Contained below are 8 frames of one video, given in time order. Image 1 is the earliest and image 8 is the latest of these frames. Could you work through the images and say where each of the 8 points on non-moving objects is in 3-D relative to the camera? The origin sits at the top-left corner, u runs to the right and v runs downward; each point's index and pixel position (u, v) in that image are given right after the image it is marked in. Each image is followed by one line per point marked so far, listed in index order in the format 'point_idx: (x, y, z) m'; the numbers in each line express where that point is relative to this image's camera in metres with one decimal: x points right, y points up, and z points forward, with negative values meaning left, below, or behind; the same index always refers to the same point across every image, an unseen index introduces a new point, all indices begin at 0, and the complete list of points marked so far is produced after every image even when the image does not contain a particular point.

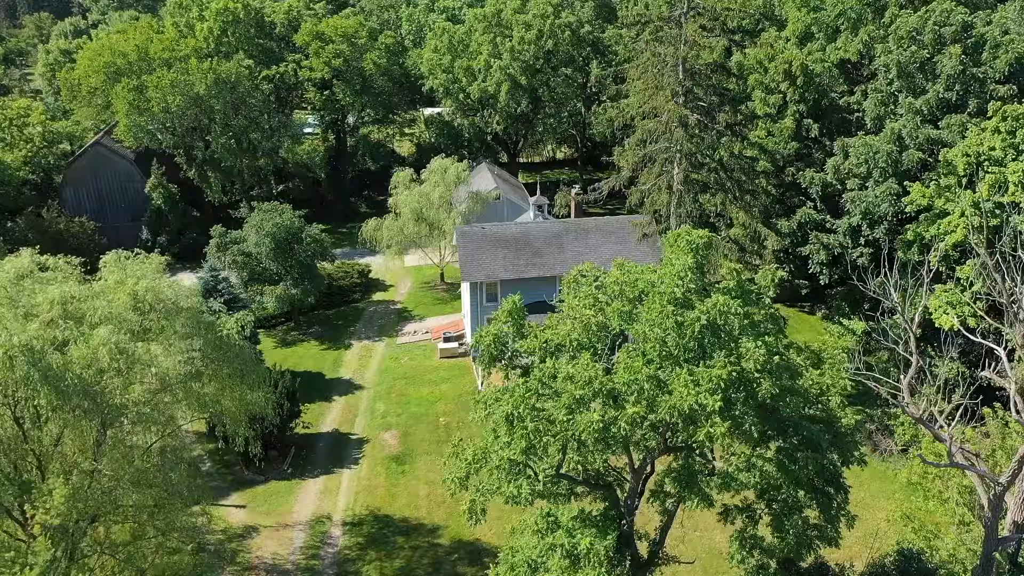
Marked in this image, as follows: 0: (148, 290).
0: (-9.3, -0.1, +18.4) m
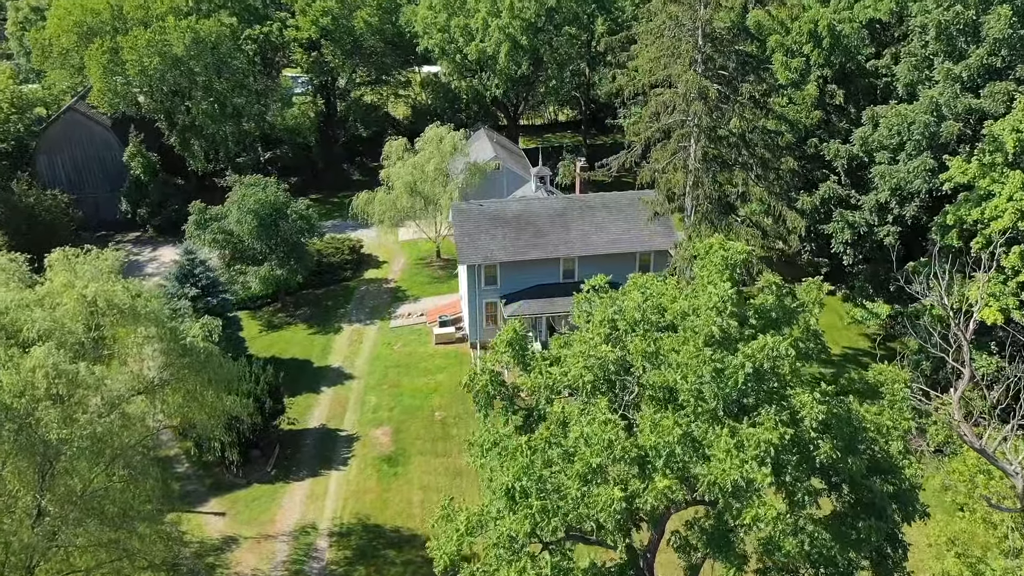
0: (-9.3, -0.1, +16.2) m
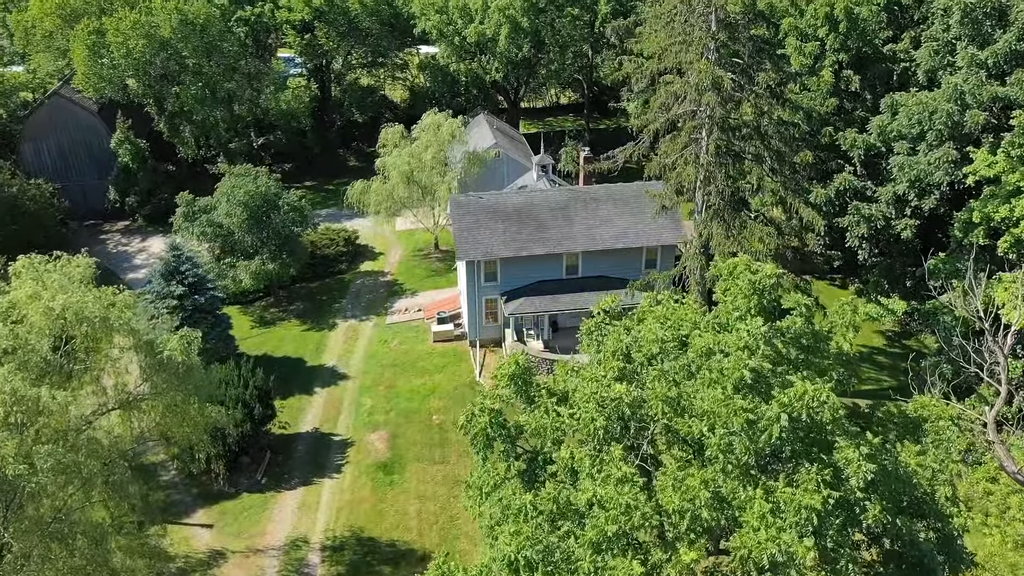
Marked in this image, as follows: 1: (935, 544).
0: (-9.2, -0.4, +15.0) m
1: (+5.8, -3.5, +9.9) m
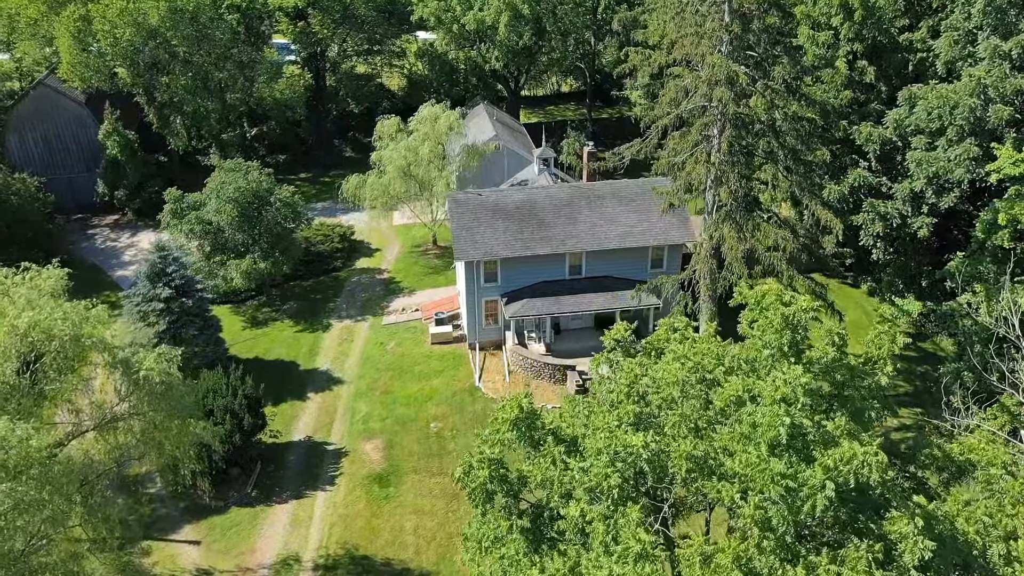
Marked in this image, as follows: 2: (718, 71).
0: (-9.2, -0.7, +14.0) m
1: (+5.8, -3.9, +8.9) m
2: (+5.5, +5.8, +19.5) m
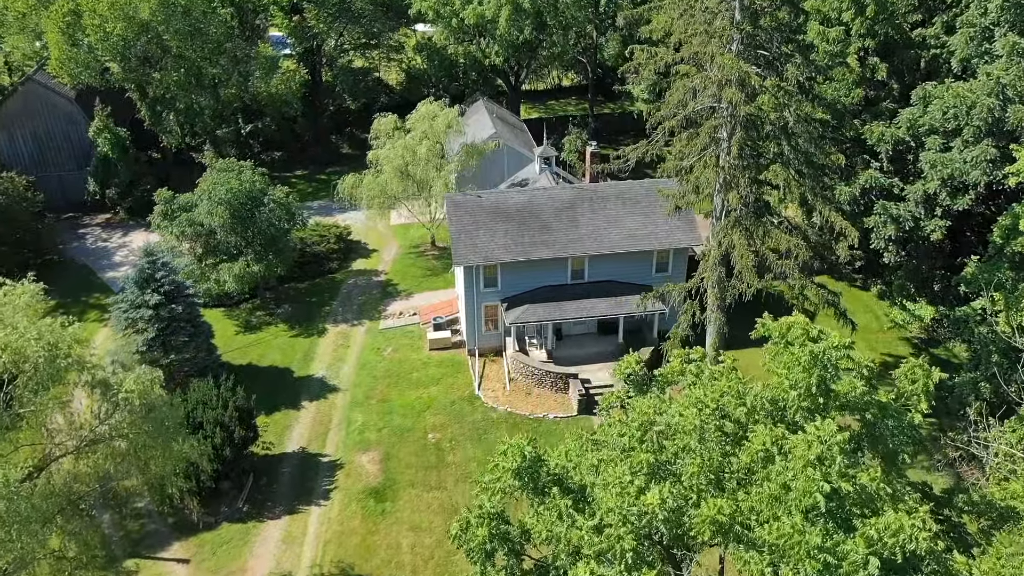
0: (-9.2, -1.0, +13.1) m
1: (+5.8, -4.3, +8.1) m
2: (+5.6, +5.6, +18.6) m
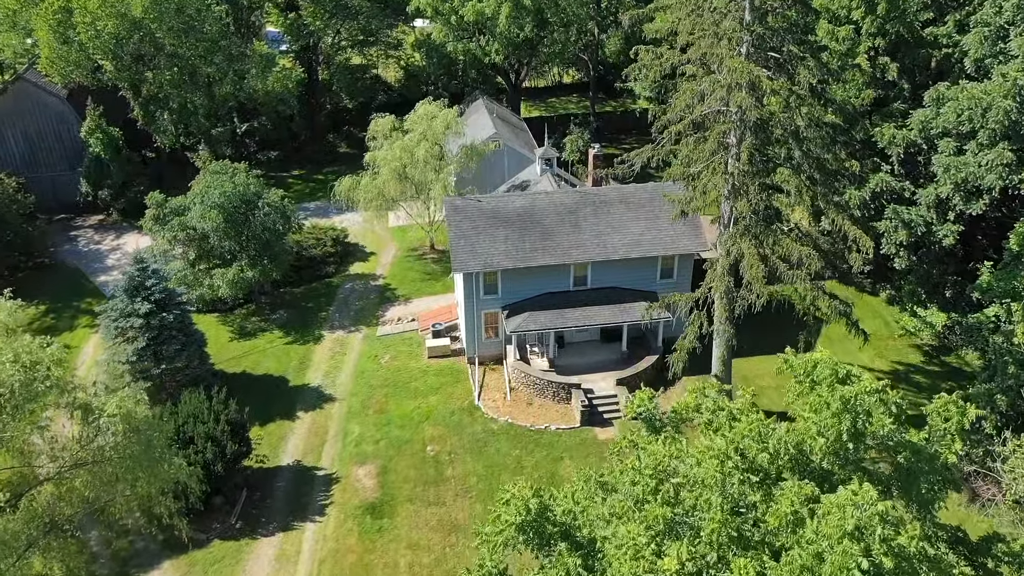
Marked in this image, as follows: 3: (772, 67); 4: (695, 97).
0: (-9.2, -1.3, +12.4) m
1: (+5.9, -4.7, +7.4) m
2: (+5.6, +5.2, +17.8) m
3: (+6.9, +5.9, +19.4) m
4: (+5.0, +5.2, +19.8) m
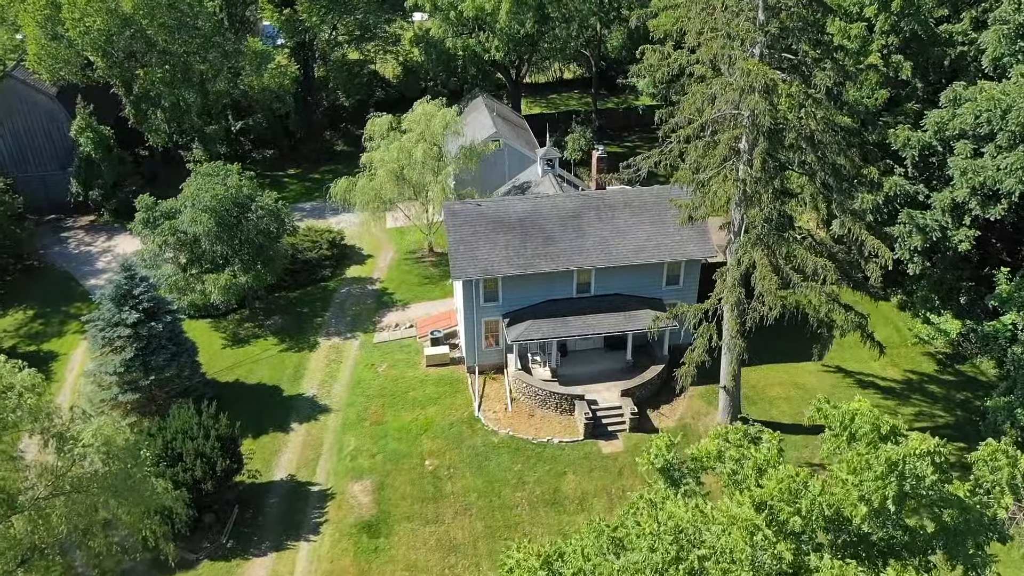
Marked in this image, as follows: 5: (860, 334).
0: (-9.1, -1.7, +11.6) m
1: (+5.9, -5.1, +6.7) m
2: (+5.6, +4.9, +17.0) m
3: (+7.0, +5.6, +18.5) m
4: (+5.0, +4.9, +18.9) m
5: (+9.3, -1.2, +19.5) m
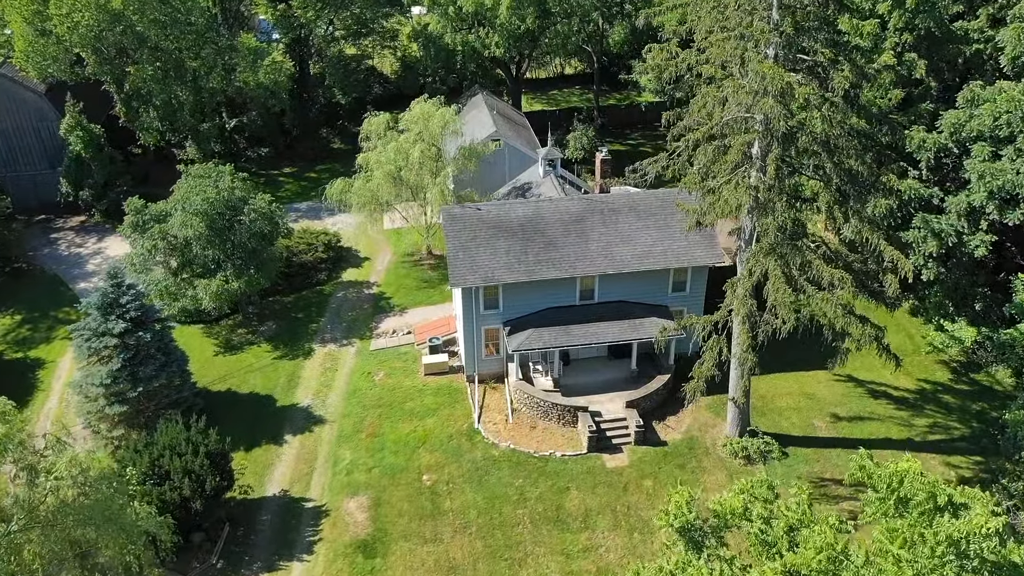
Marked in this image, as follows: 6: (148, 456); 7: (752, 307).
0: (-9.1, -2.1, +10.8) m
1: (+6.0, -5.5, +5.9) m
2: (+5.7, +4.6, +16.1) m
3: (+7.0, +5.3, +17.6) m
4: (+5.1, +4.6, +18.0) m
5: (+9.4, -1.5, +18.6) m
6: (-9.6, -4.4, +19.1) m
7: (+6.1, -0.5, +18.4) m
